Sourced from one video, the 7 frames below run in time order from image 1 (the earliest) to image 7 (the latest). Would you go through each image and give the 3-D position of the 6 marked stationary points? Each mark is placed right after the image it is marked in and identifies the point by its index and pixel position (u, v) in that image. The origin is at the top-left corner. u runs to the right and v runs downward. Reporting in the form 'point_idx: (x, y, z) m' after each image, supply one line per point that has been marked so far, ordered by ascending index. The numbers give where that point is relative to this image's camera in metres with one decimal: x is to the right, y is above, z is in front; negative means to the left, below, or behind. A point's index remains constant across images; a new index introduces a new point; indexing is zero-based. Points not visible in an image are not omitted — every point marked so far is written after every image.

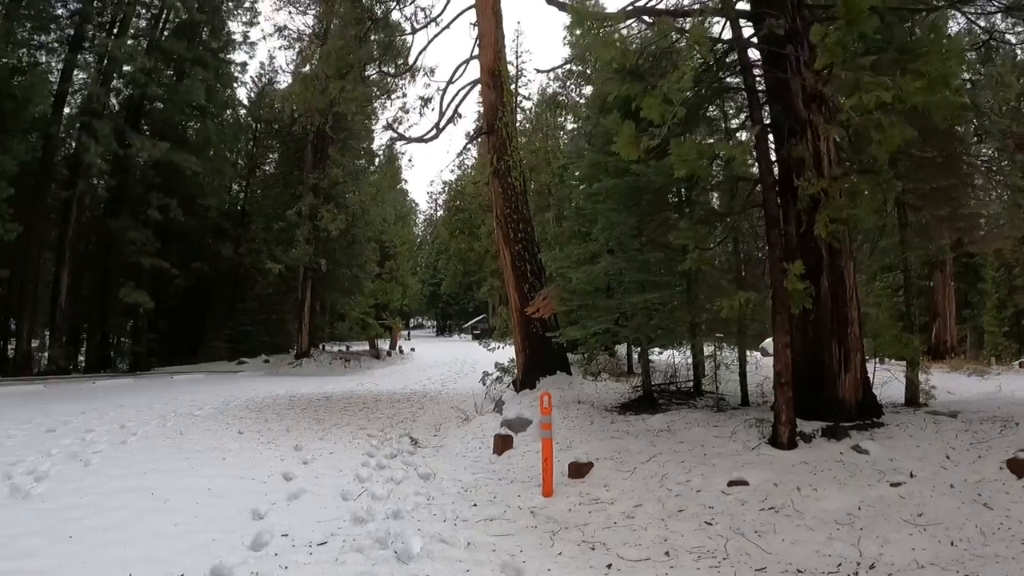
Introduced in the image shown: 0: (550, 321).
0: (+0.3, -0.3, +9.2) m
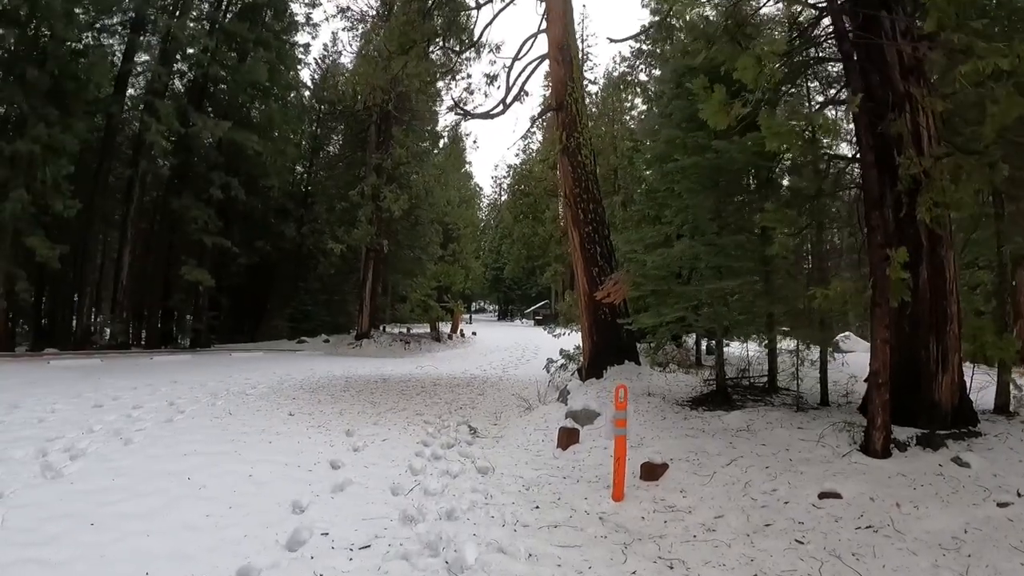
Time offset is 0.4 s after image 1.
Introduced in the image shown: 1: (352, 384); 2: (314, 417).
0: (+0.9, -0.1, +8.7) m
1: (-1.5, -0.9, +10.1) m
2: (-1.2, -0.8, +6.7) m
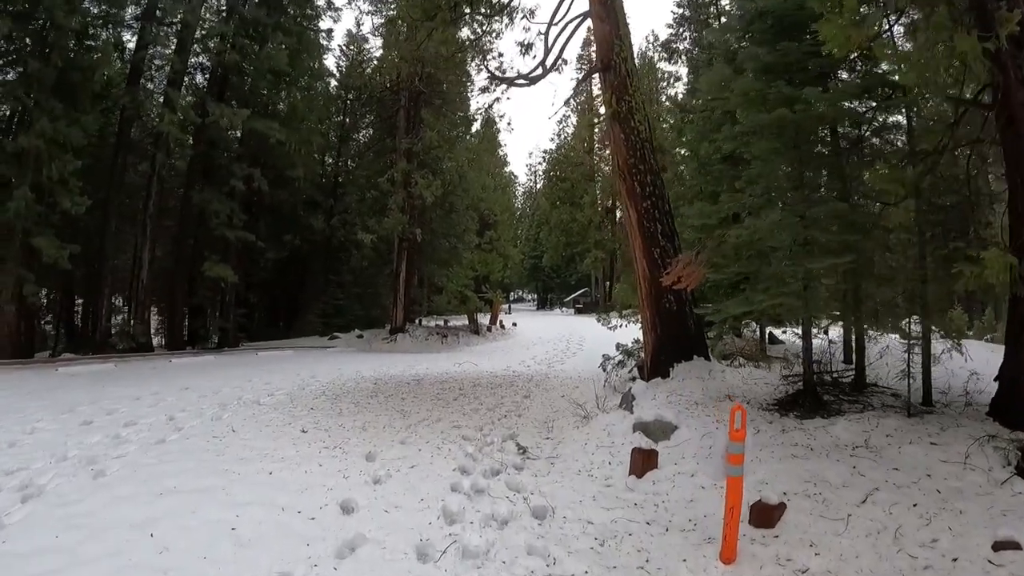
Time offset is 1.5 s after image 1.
0: (+1.2, 0.0, +7.5) m
1: (-1.1, -0.9, +9.0) m
2: (-1.0, -0.8, +5.6) m
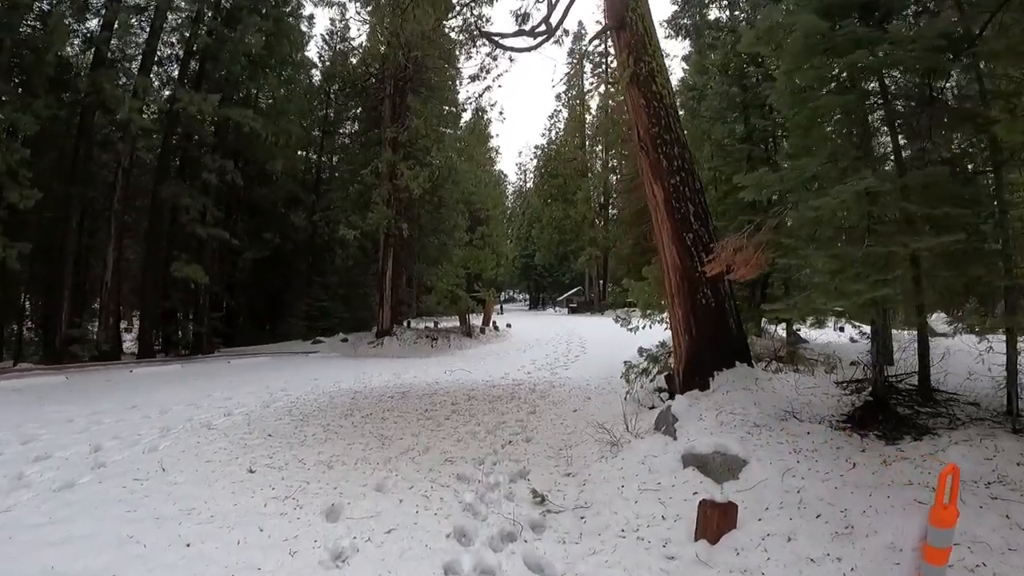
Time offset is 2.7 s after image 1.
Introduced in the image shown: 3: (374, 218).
0: (+1.2, 0.0, +6.2) m
1: (-1.1, -0.8, +7.7) m
2: (-0.9, -0.8, +4.3) m
3: (-2.3, +1.2, +17.8) m
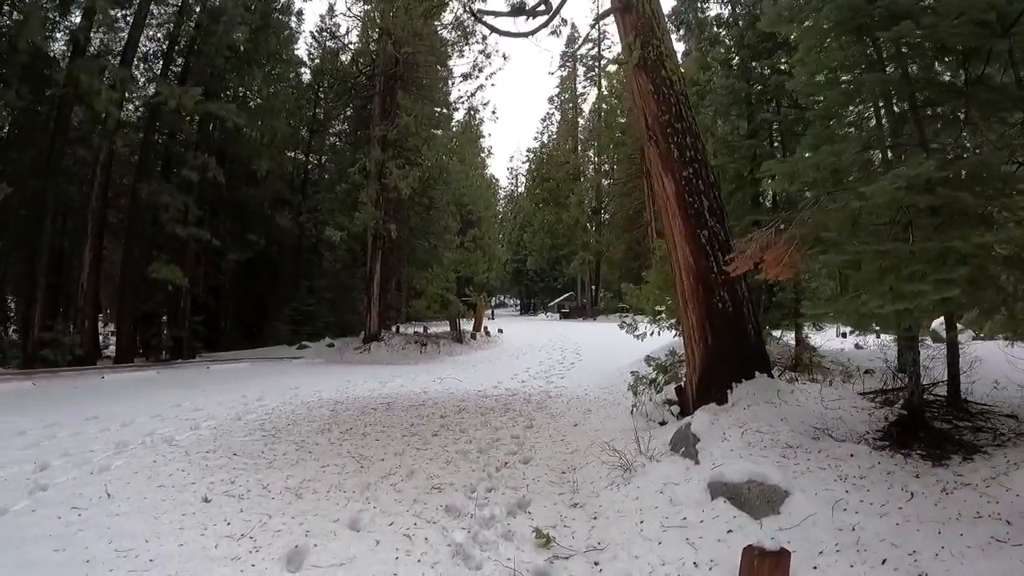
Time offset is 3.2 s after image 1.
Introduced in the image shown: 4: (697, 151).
0: (+1.2, 0.0, +5.7) m
1: (-1.1, -0.8, +7.1) m
2: (-0.9, -0.8, +3.7) m
3: (-2.4, +1.1, +17.2) m
4: (+1.0, +0.8, +5.9) m
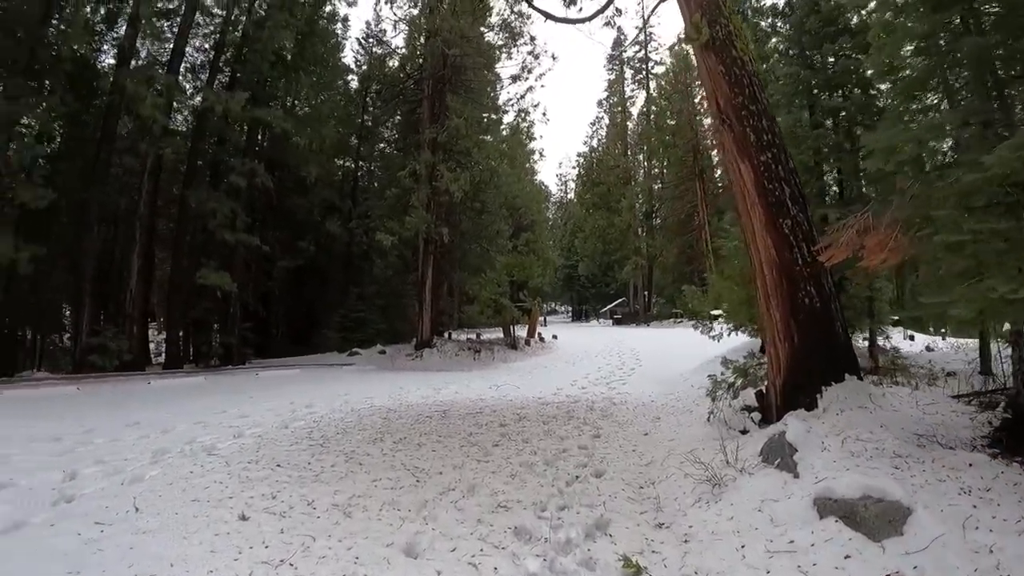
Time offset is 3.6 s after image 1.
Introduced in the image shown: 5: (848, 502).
0: (+1.5, 0.0, +5.2) m
1: (-0.8, -0.9, +6.8) m
2: (-0.7, -0.7, +3.3) m
3: (-1.6, +1.0, +16.8) m
4: (+1.4, +0.8, +5.5) m
5: (+0.9, -0.6, +3.0) m
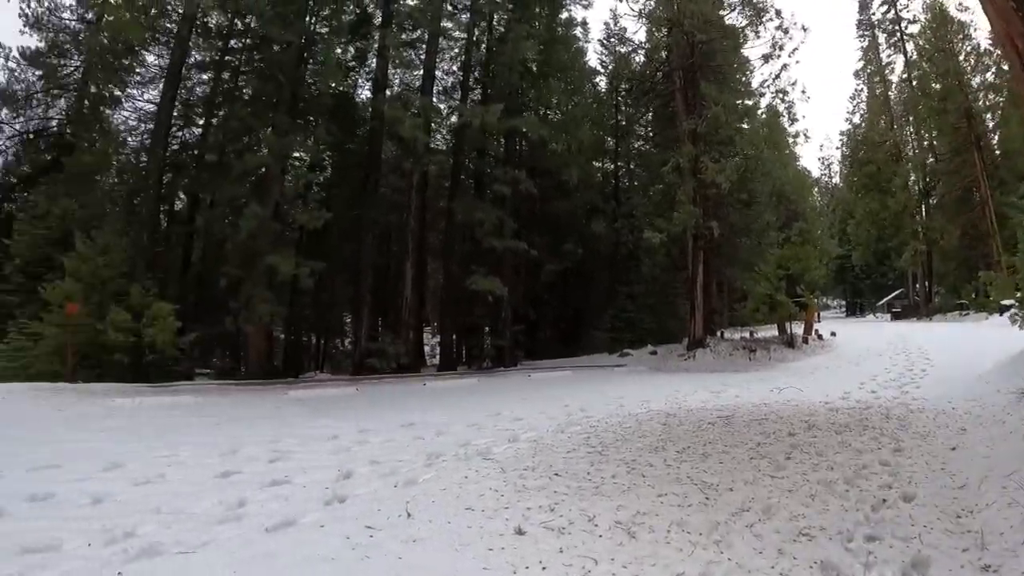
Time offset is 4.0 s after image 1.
0: (+2.7, +0.1, +4.2) m
1: (+0.9, -0.9, +6.3) m
2: (+0.1, -0.8, +2.9) m
3: (+2.4, +1.0, +16.3) m
4: (+2.5, +0.9, +4.5) m
5: (+1.6, -0.6, +2.2) m
